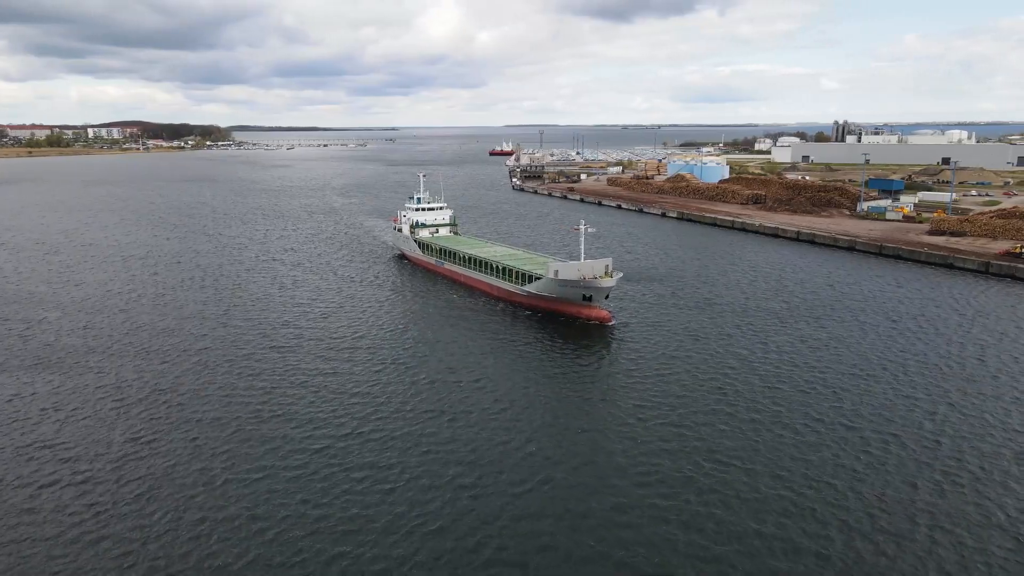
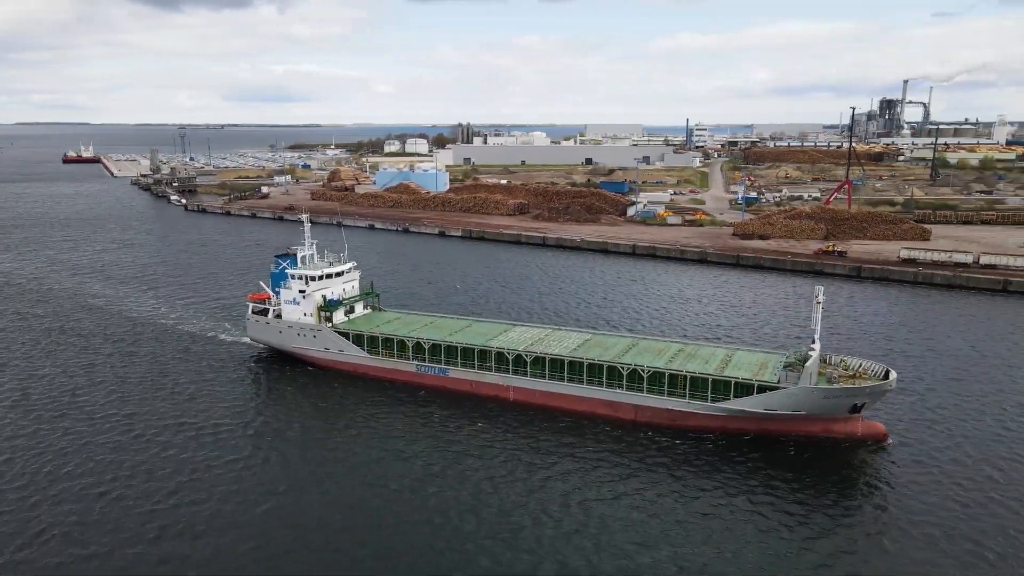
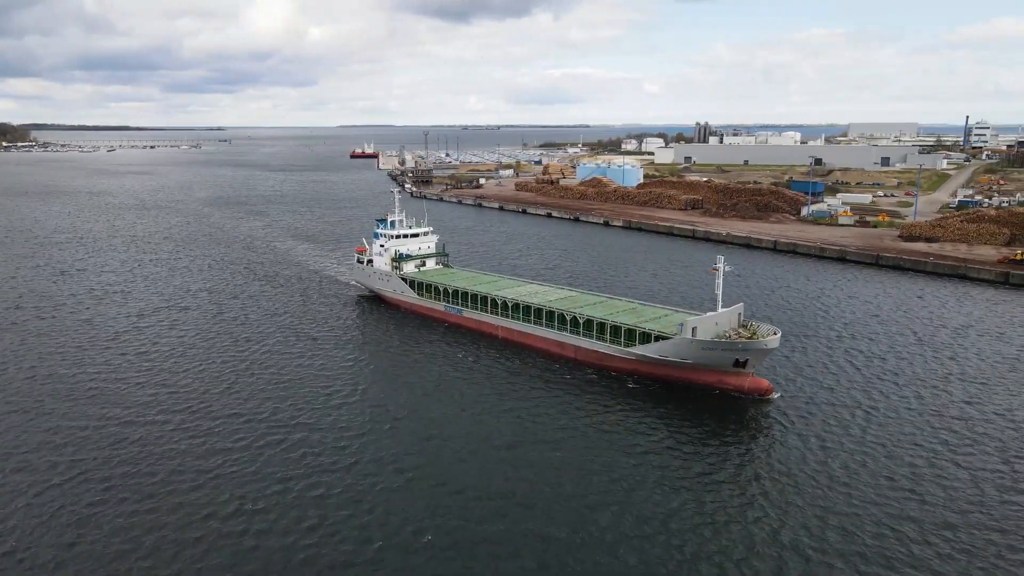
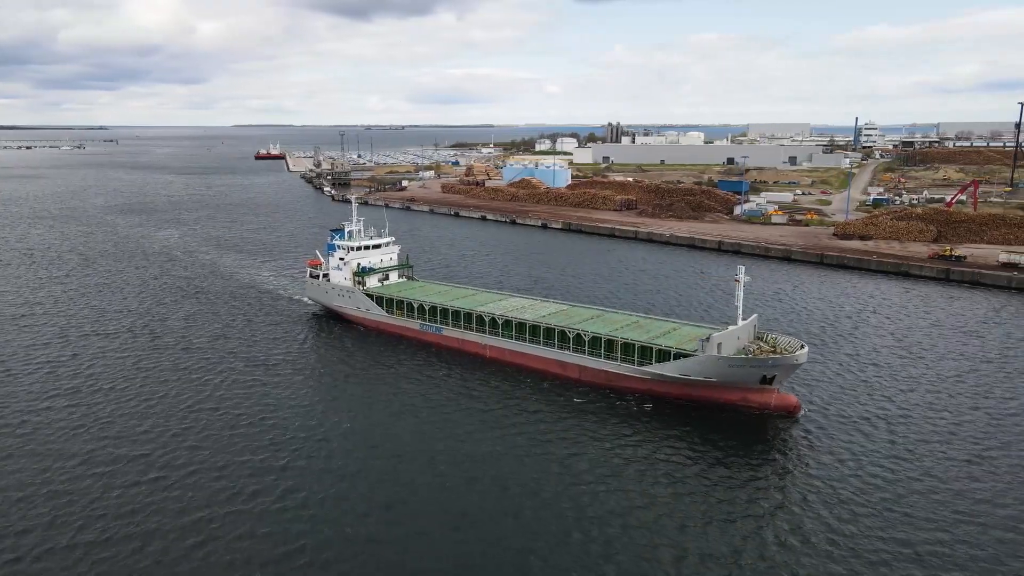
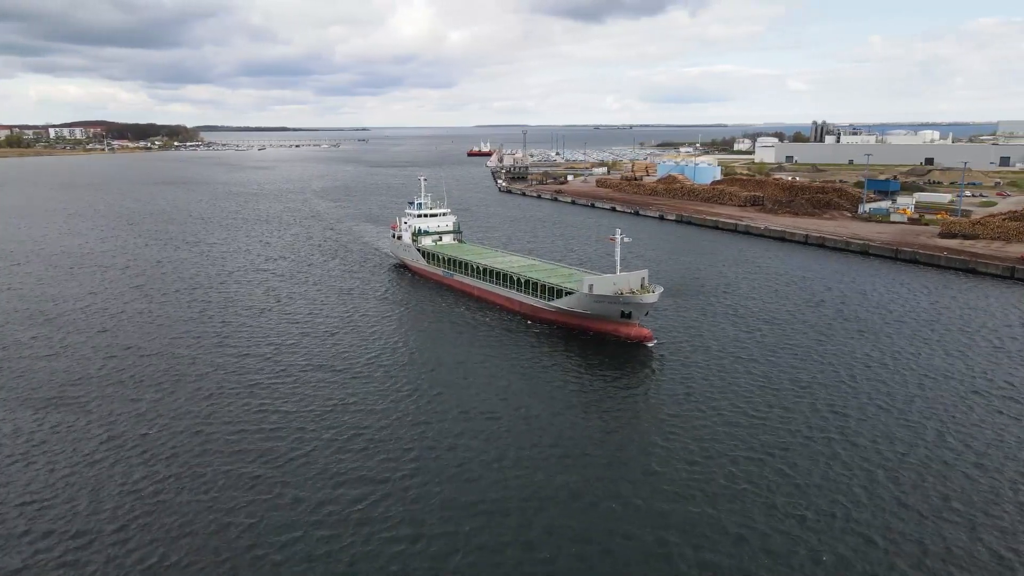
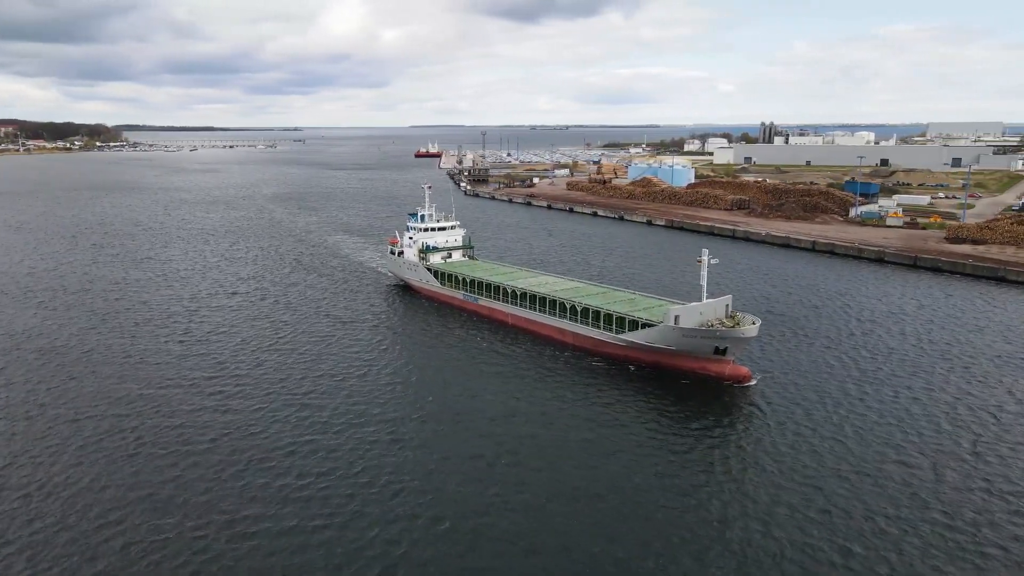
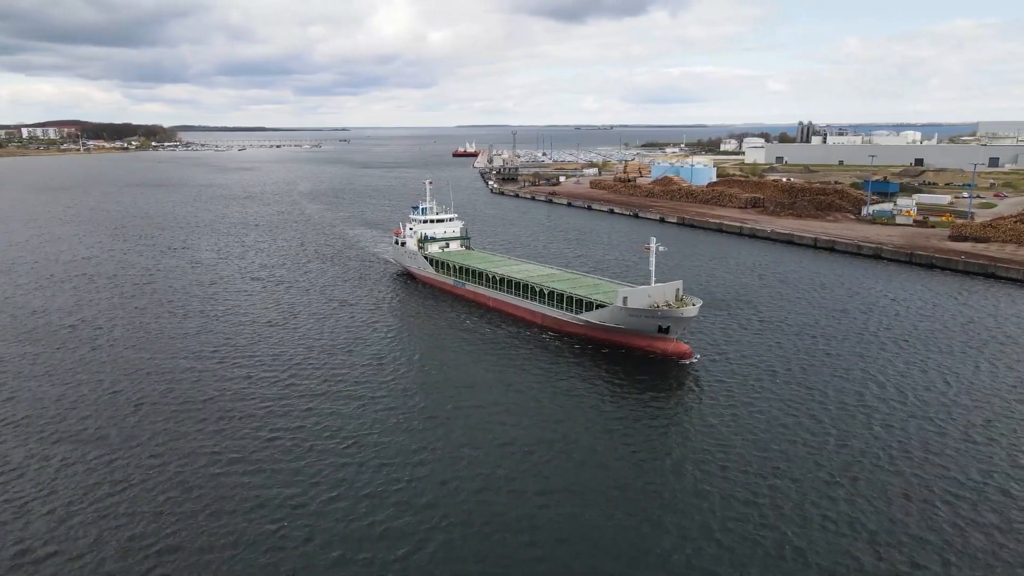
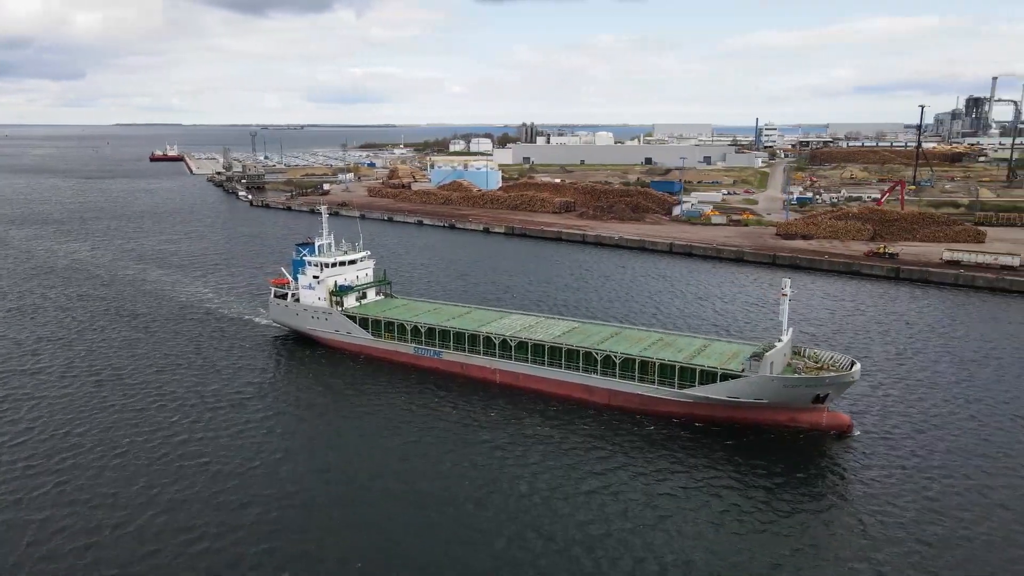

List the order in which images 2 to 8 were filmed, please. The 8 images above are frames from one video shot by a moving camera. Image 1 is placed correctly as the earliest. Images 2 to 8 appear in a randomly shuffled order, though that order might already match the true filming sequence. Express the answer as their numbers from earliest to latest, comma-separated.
5, 7, 6, 3, 4, 8, 2
